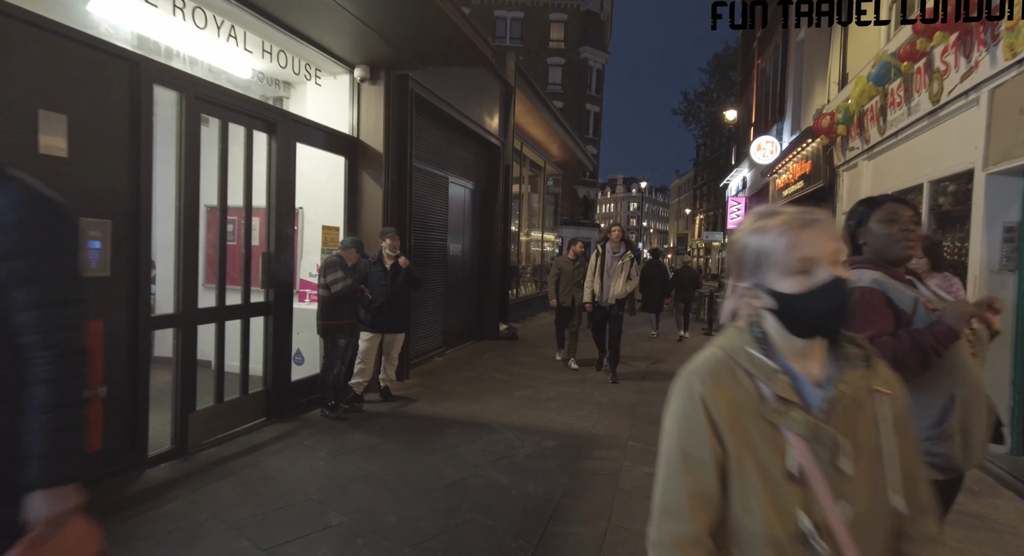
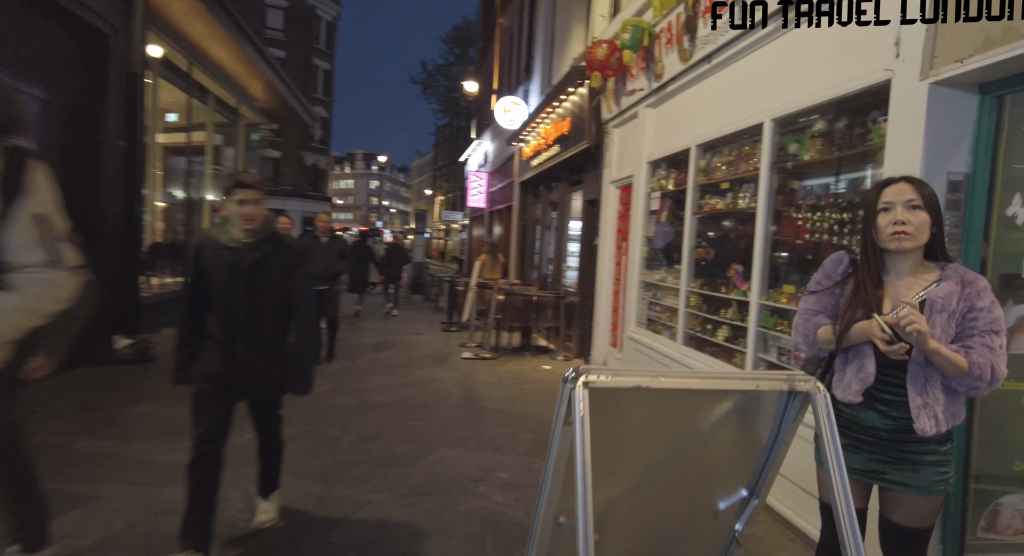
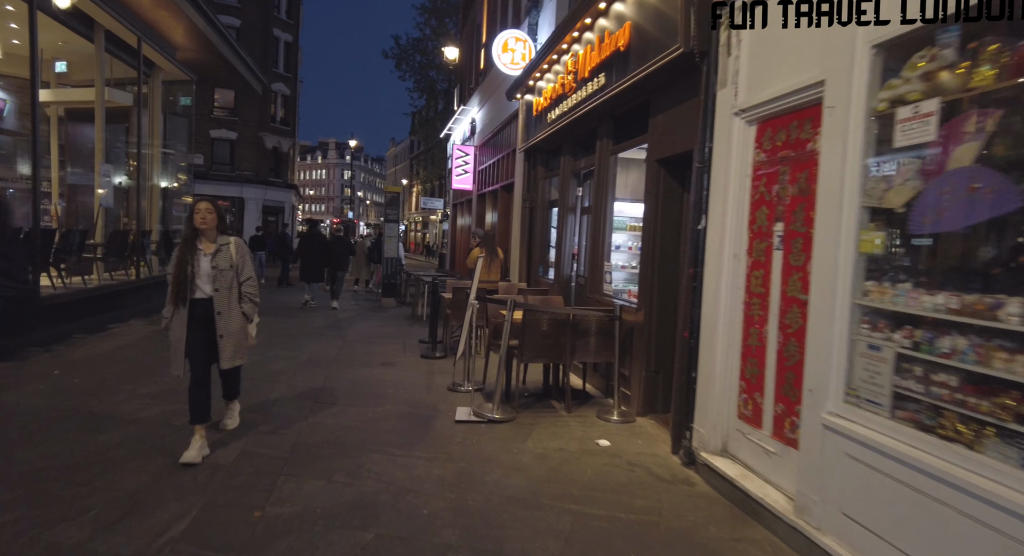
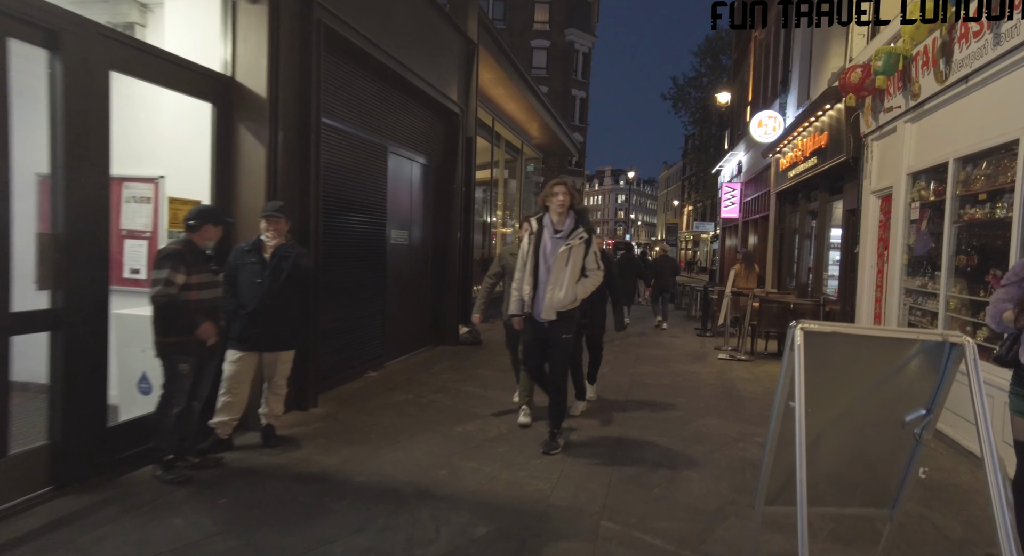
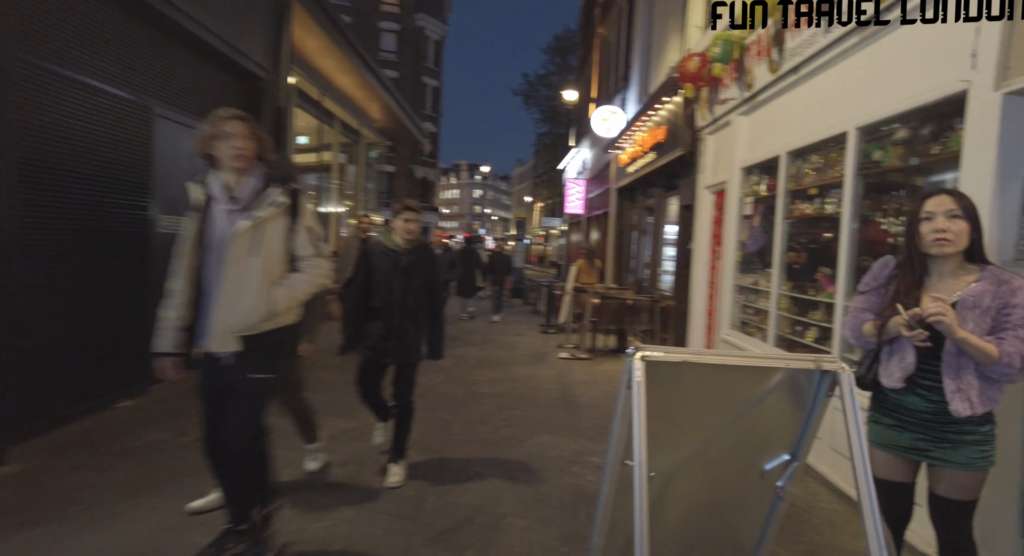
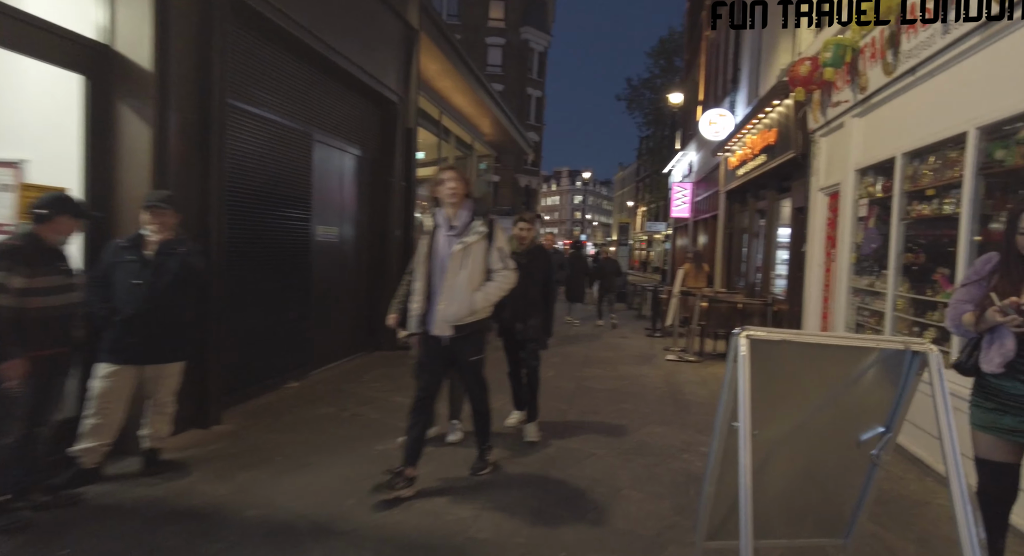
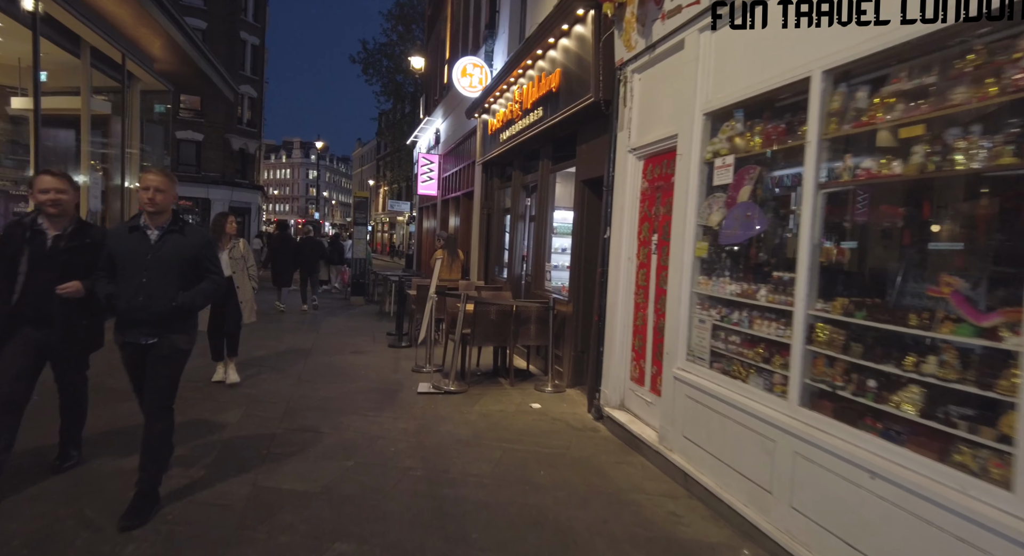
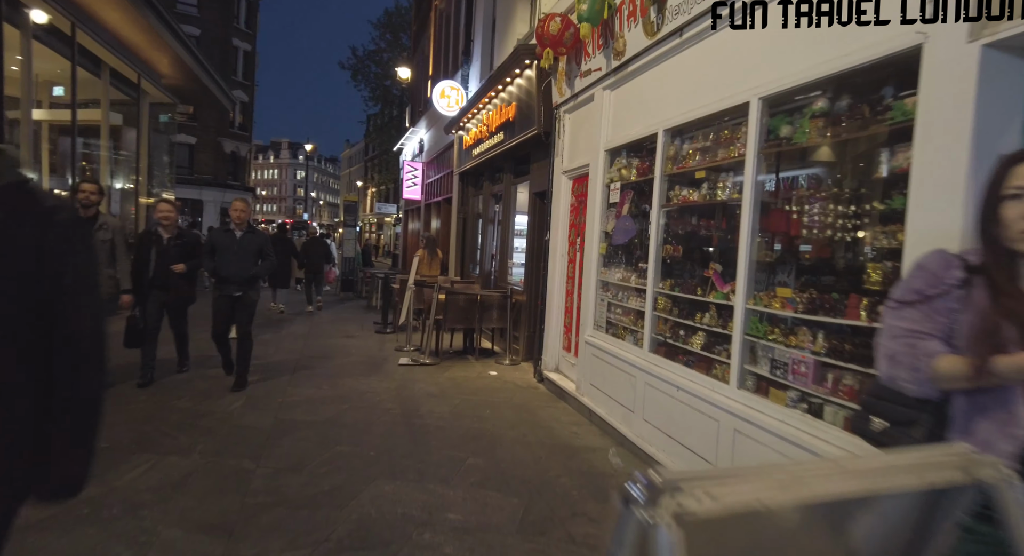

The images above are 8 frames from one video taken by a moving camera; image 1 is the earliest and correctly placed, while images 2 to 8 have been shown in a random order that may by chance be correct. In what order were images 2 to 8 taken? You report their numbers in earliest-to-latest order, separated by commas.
4, 6, 5, 2, 8, 7, 3
